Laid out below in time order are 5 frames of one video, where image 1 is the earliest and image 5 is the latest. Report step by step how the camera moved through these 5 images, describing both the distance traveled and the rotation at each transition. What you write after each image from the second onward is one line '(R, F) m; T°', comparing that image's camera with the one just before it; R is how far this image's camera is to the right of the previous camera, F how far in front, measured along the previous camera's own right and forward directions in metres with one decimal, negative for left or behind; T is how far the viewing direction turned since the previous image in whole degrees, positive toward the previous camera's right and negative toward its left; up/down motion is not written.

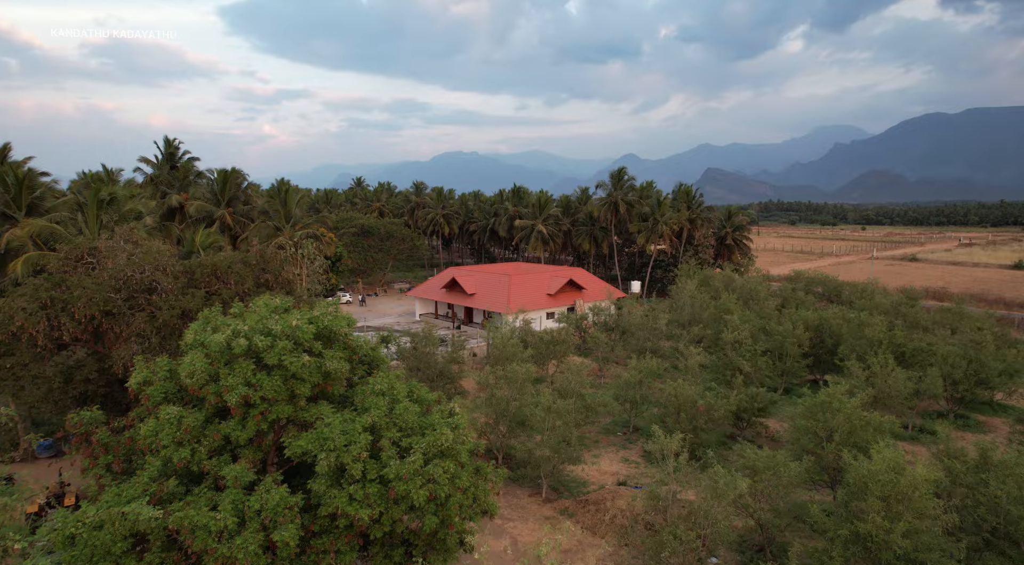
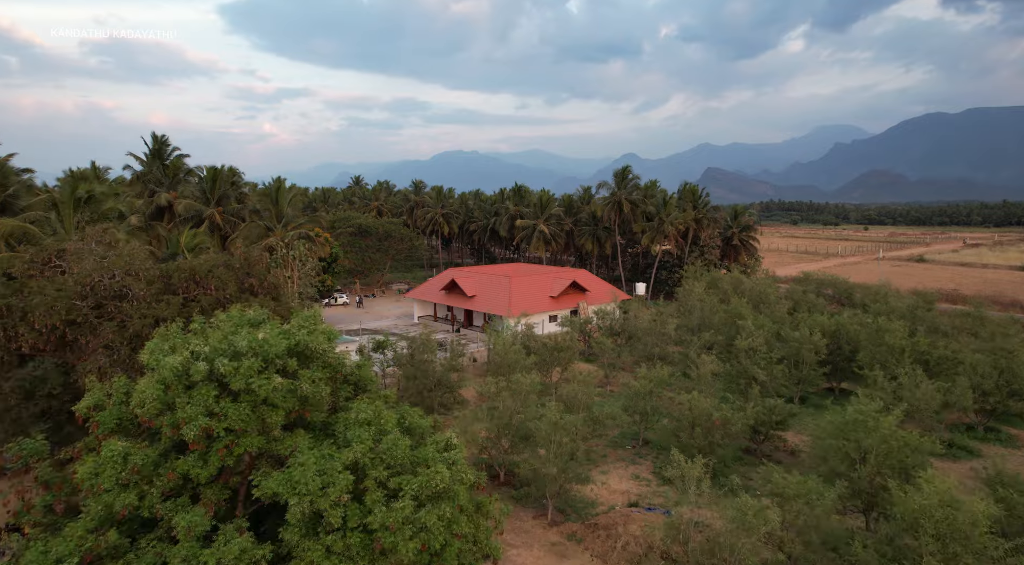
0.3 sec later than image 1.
(-0.1, +1.3) m; 0°
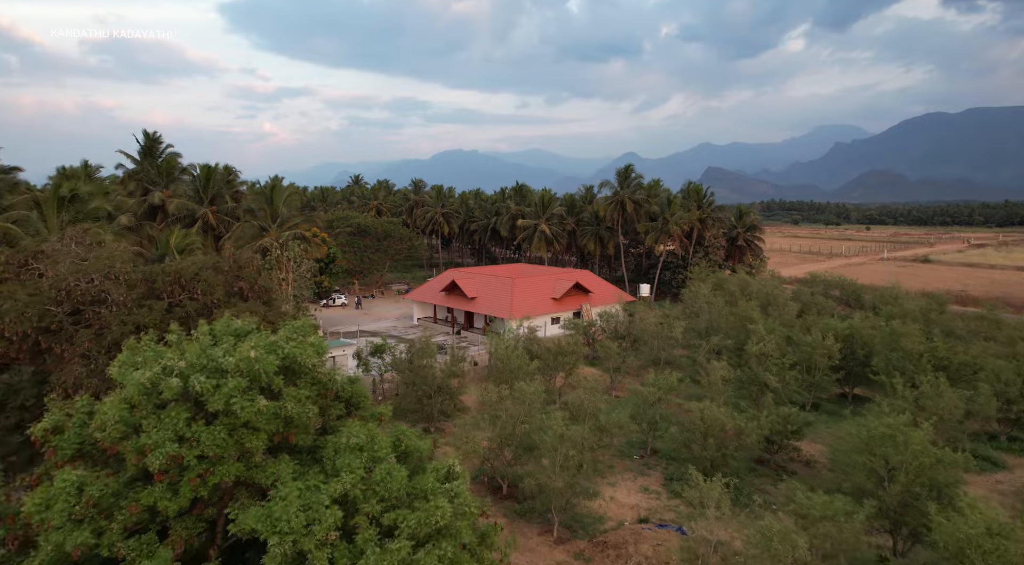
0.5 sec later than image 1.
(-0.1, +0.9) m; 0°
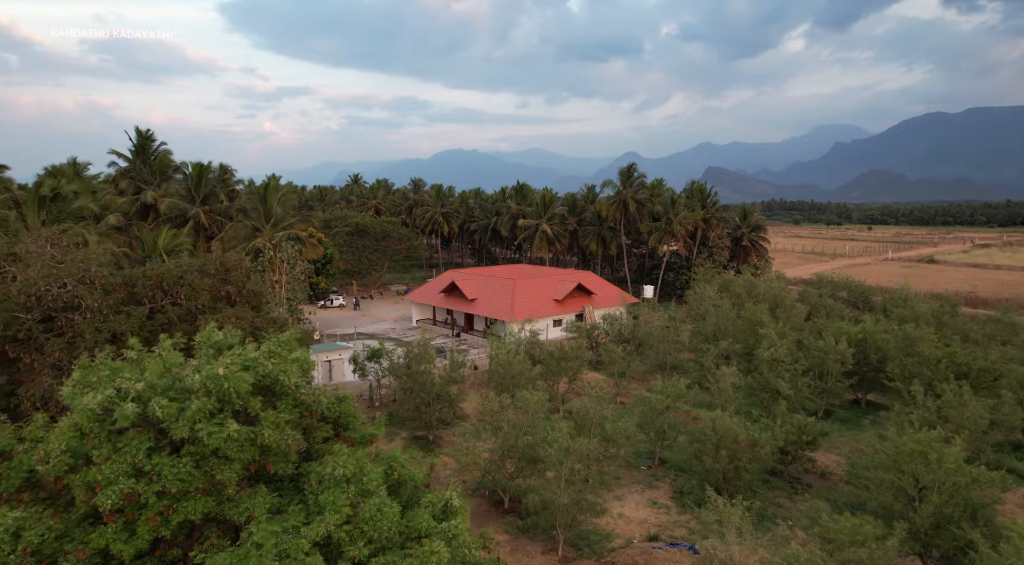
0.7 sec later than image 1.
(-0.1, +0.9) m; 0°
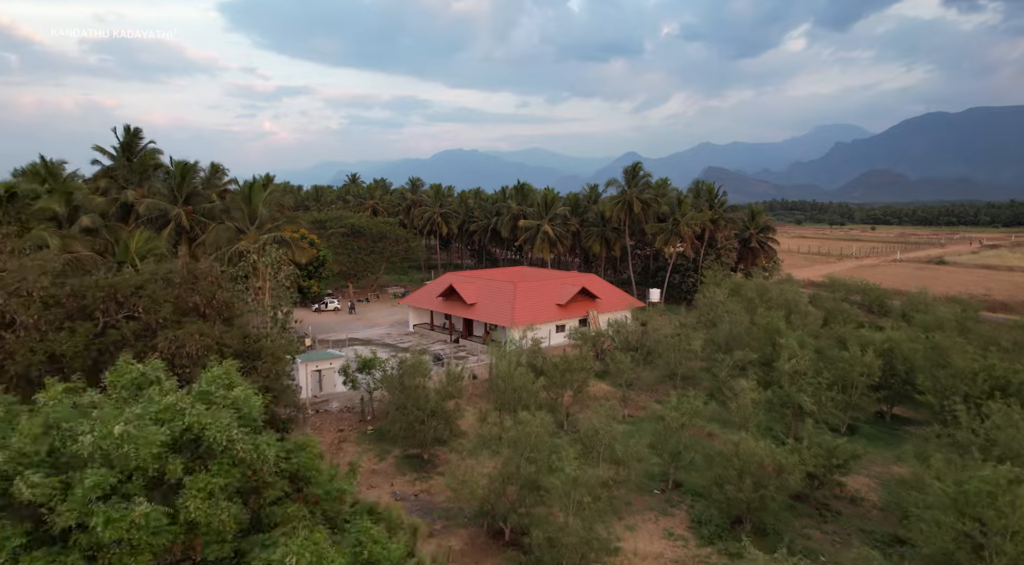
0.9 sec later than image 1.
(0.0, +1.7) m; 0°
